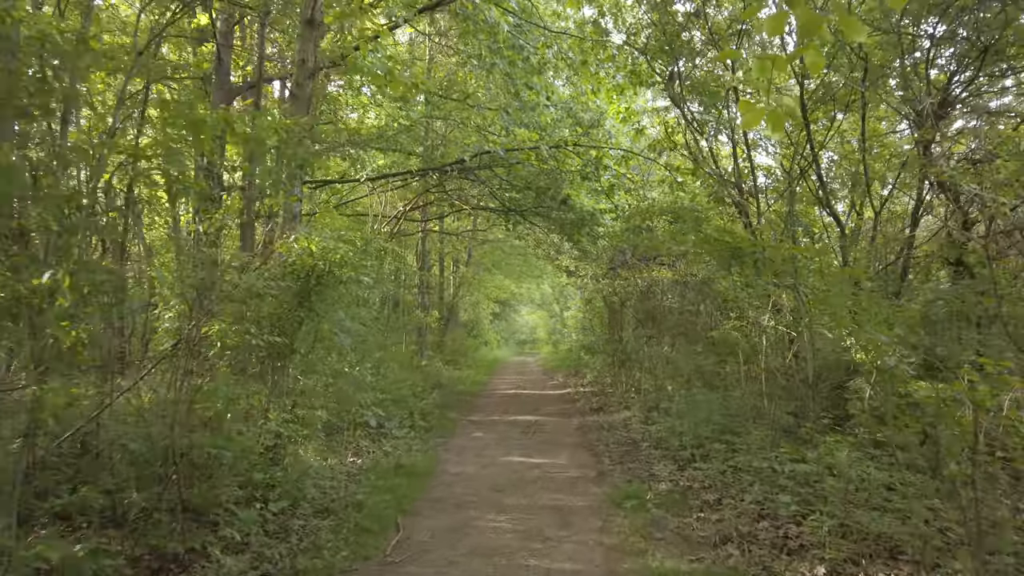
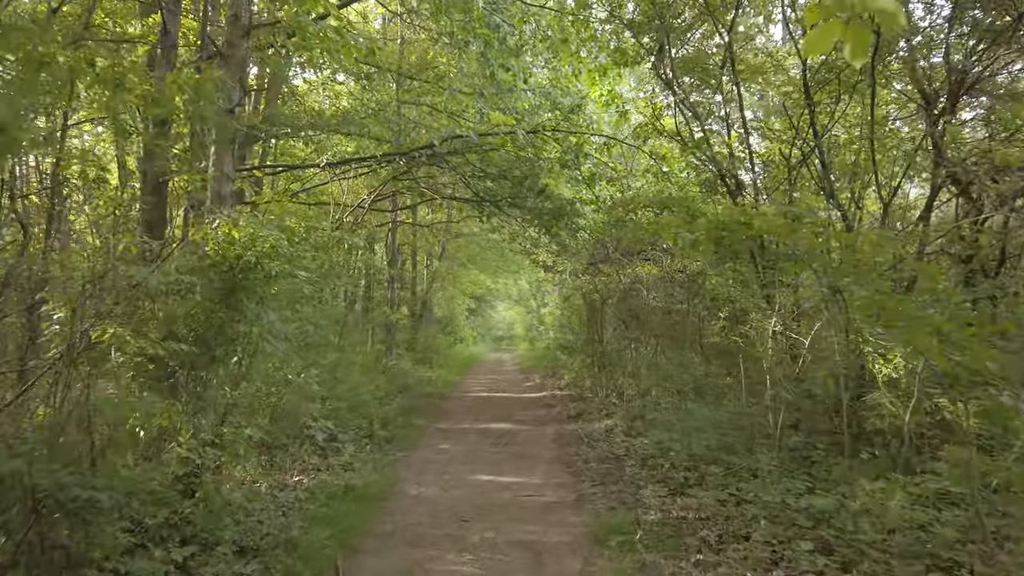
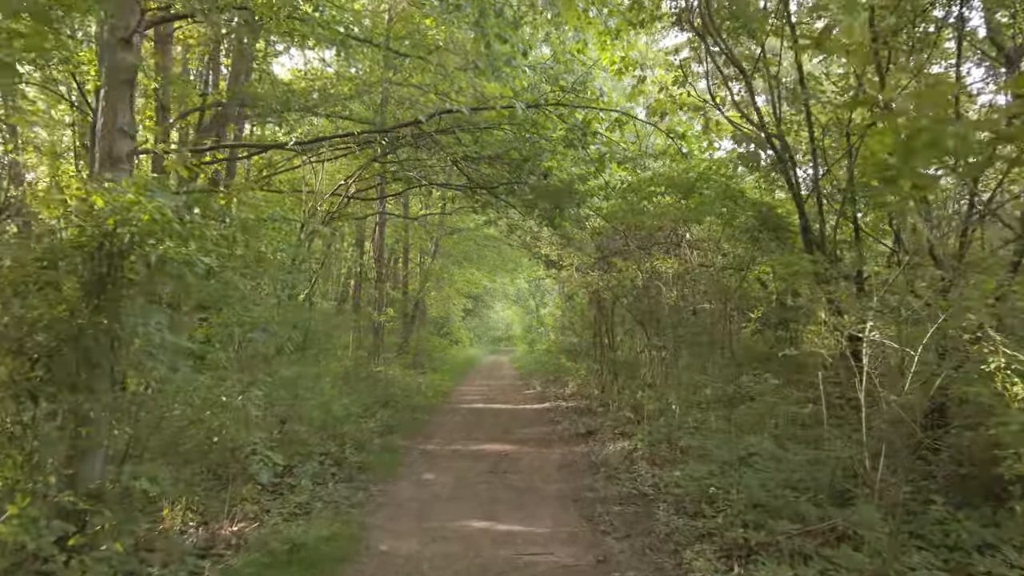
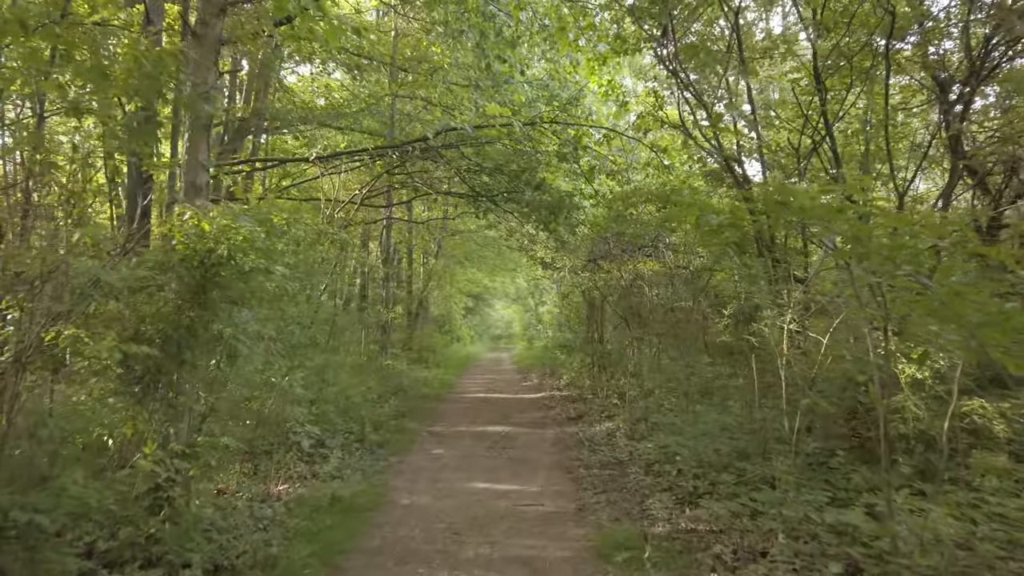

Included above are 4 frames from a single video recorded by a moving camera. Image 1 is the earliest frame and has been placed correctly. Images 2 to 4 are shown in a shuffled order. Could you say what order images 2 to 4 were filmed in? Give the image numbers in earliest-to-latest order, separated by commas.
2, 4, 3
